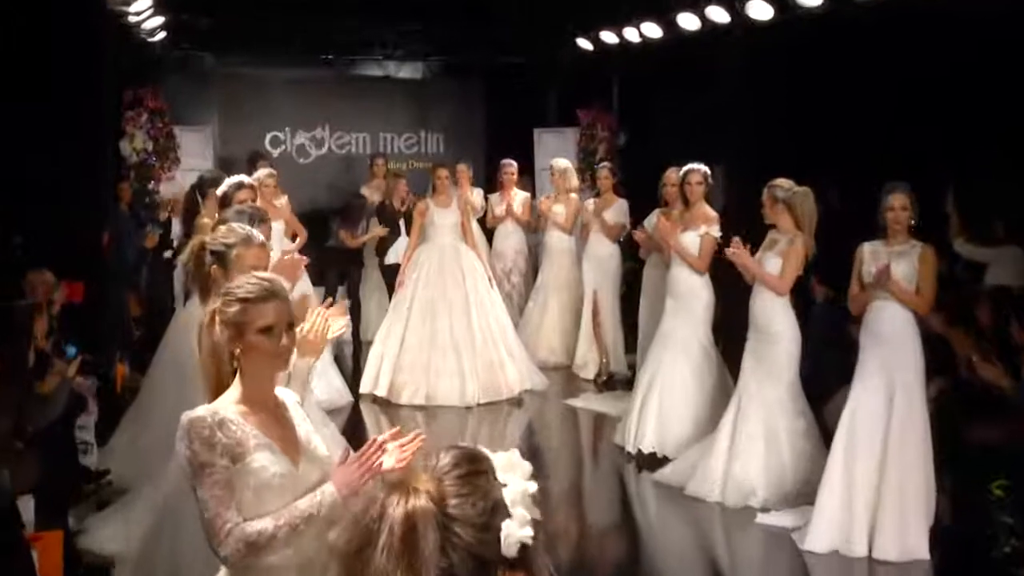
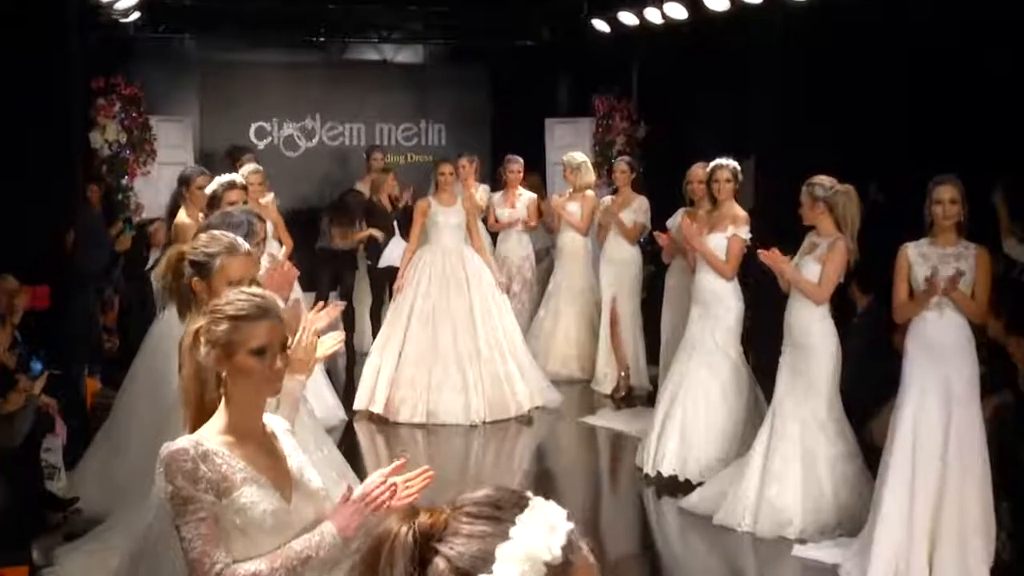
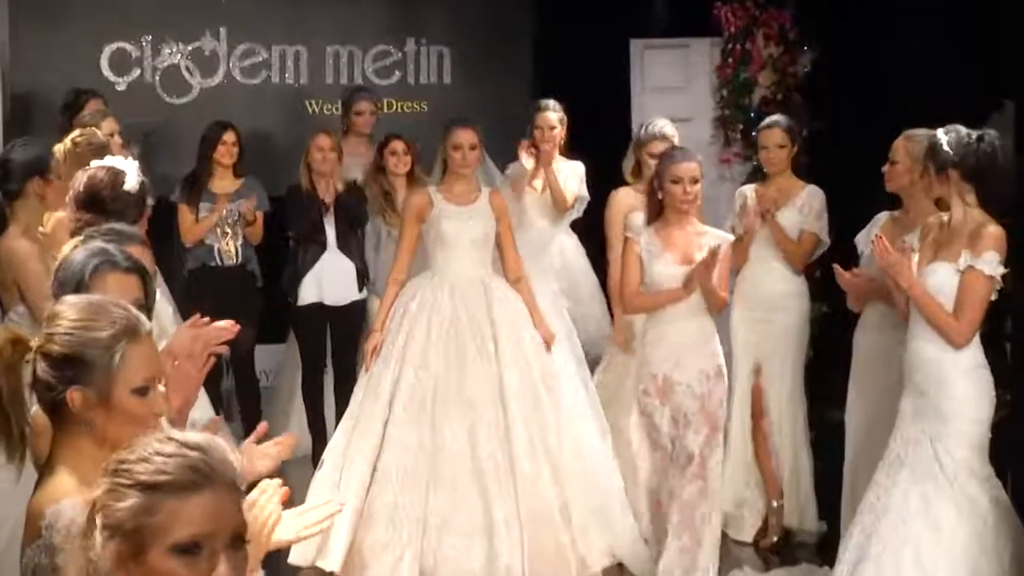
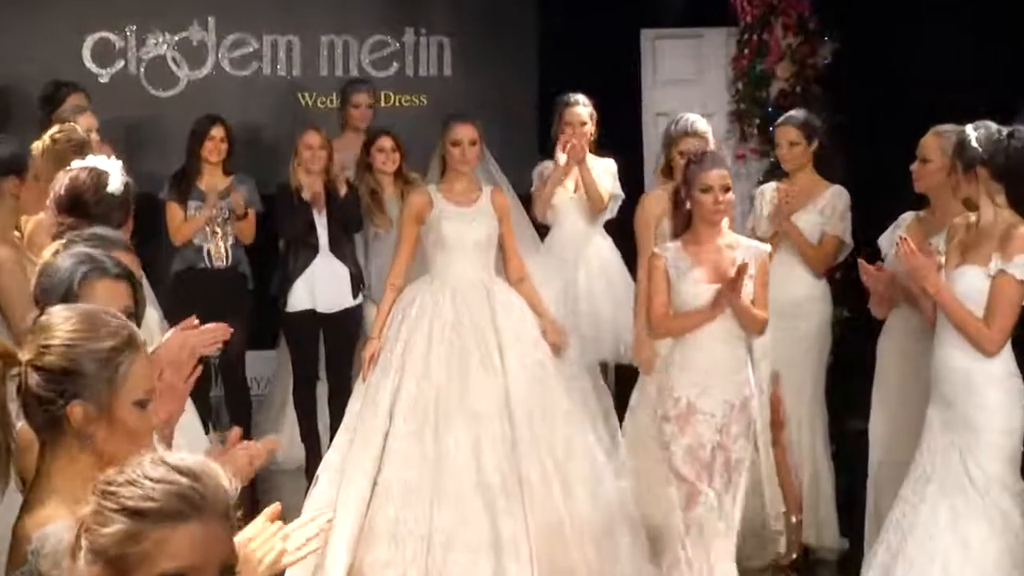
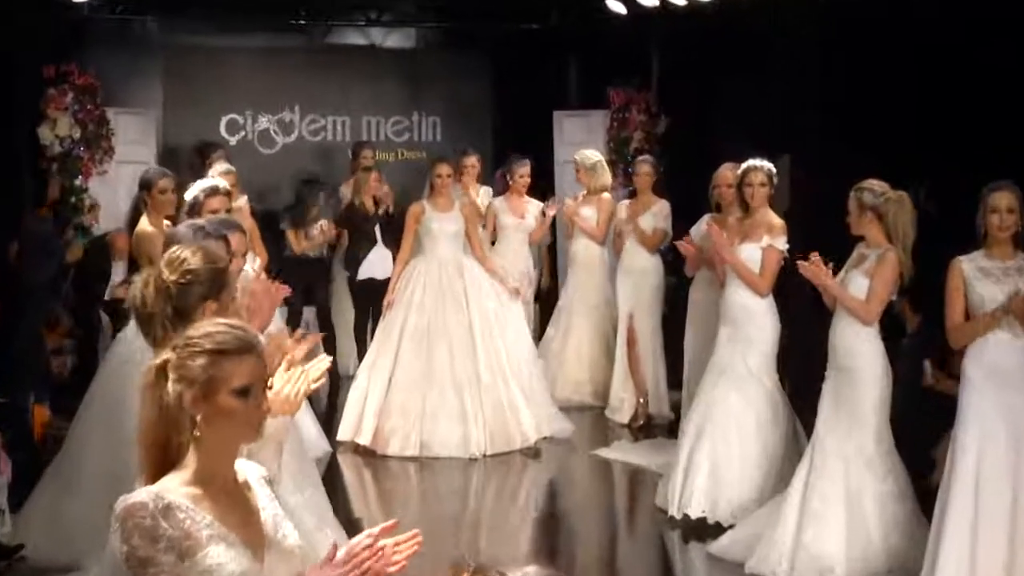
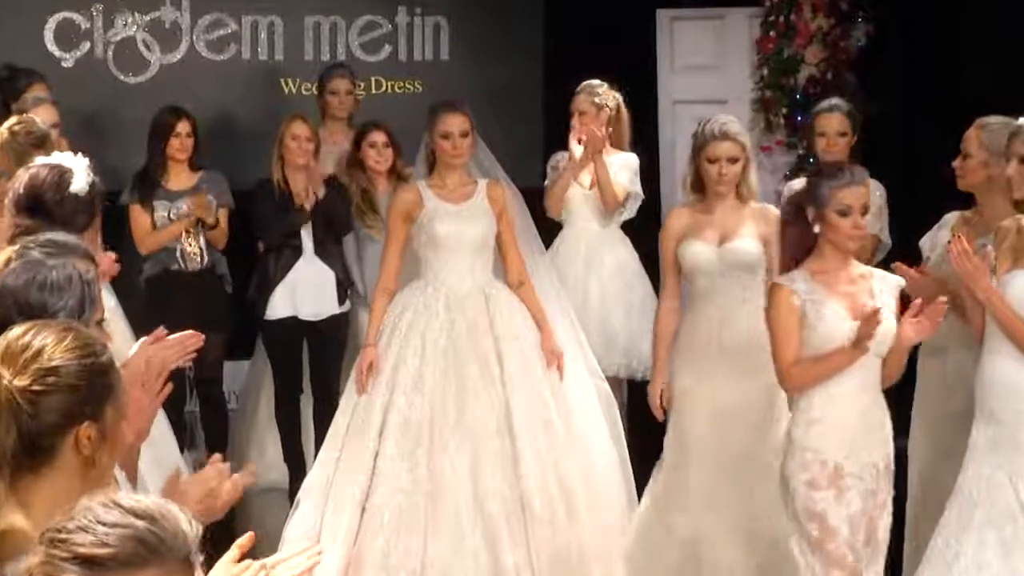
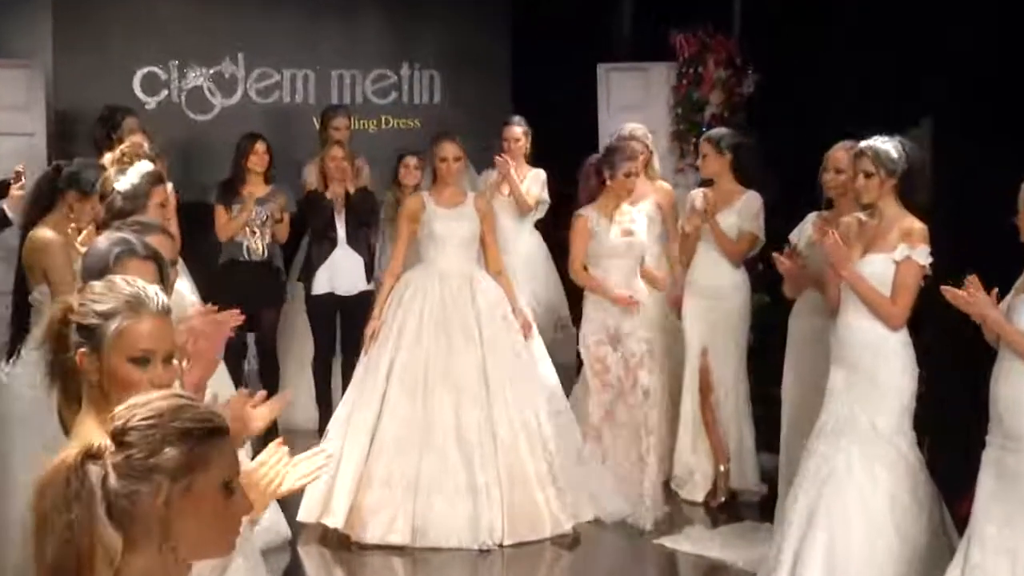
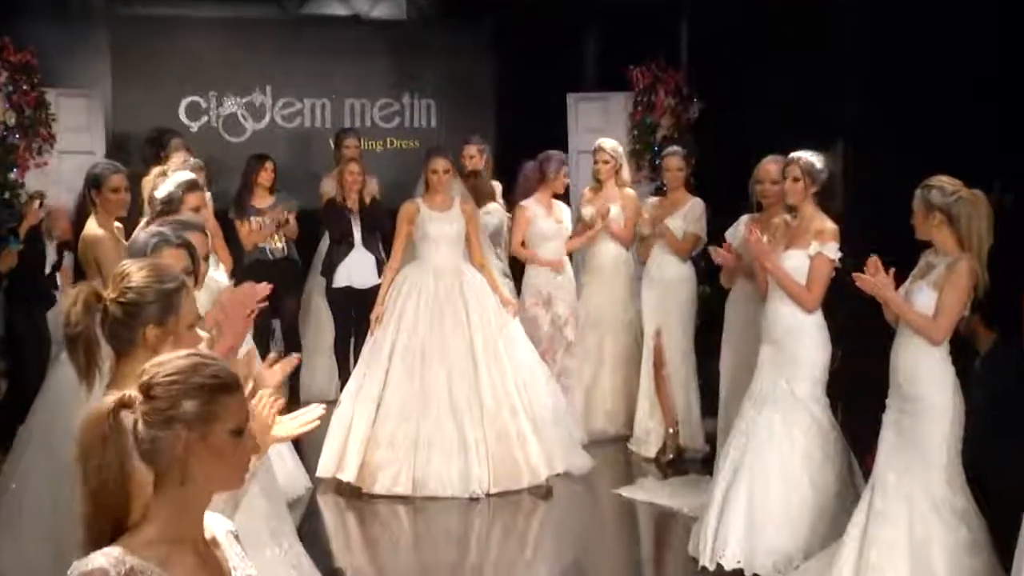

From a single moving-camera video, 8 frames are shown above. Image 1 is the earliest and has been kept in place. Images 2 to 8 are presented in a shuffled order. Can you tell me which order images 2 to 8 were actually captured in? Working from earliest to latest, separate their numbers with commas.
2, 5, 8, 7, 3, 4, 6
